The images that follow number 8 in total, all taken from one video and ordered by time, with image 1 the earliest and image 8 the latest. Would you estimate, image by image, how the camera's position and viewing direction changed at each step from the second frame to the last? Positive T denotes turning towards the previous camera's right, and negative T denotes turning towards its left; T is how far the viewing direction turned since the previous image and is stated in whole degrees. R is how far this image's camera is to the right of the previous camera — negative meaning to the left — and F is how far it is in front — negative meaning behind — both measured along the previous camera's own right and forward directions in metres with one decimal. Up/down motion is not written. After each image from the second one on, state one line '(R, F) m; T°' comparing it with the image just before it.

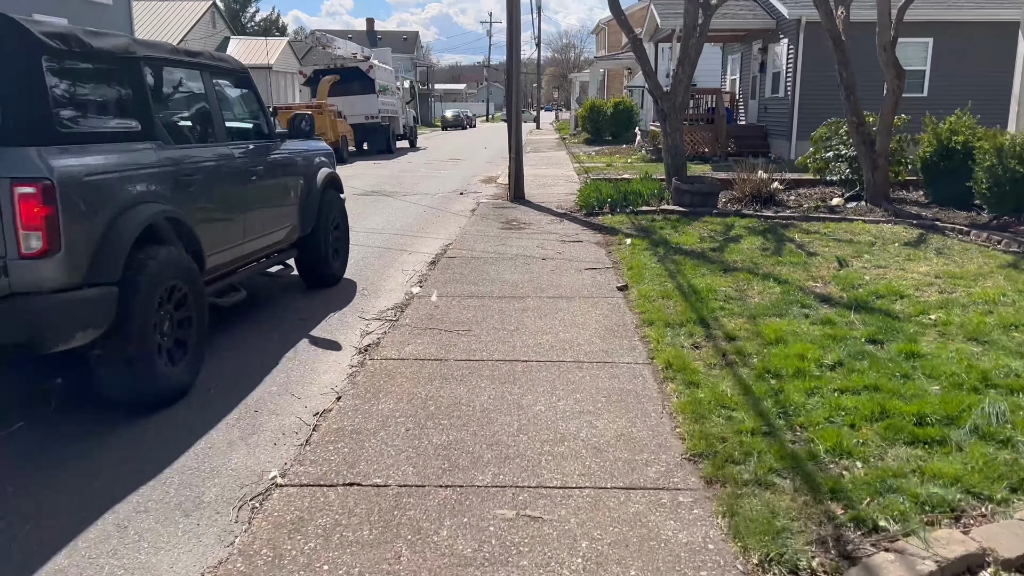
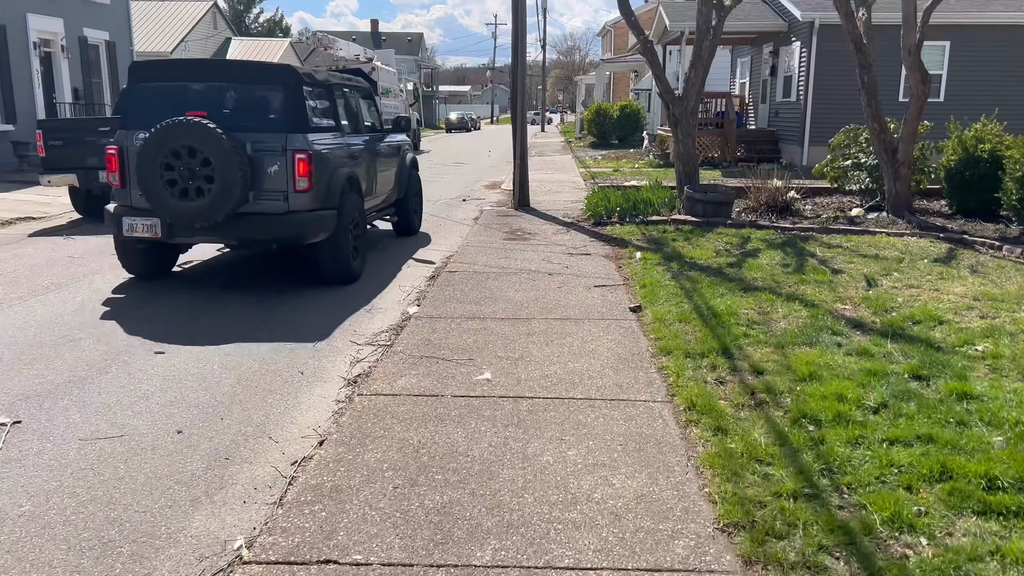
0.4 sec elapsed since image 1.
(0.0, +0.5) m; 0°
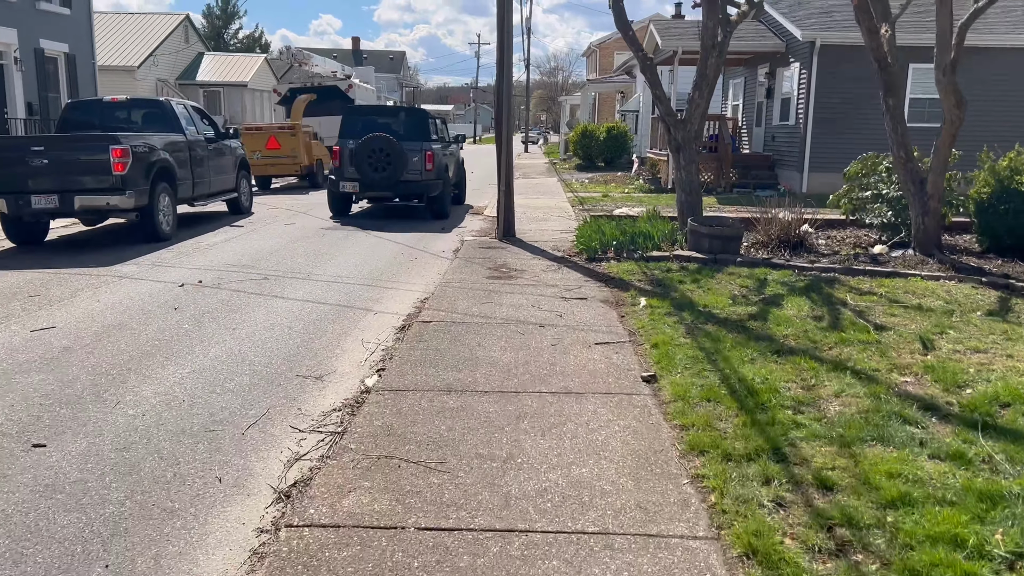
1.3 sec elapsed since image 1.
(0.0, +1.2) m; +1°
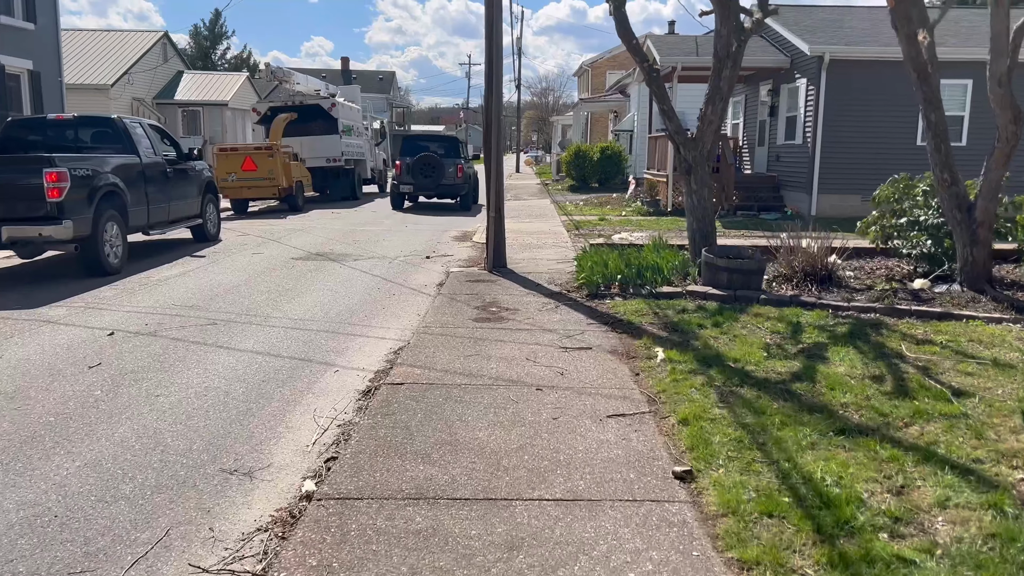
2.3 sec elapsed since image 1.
(0.0, +1.3) m; +1°
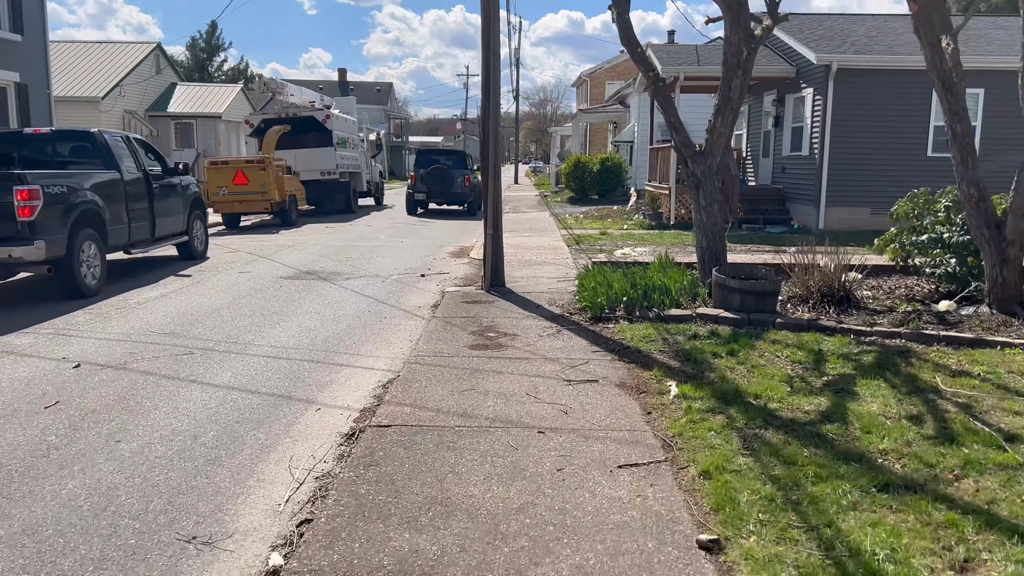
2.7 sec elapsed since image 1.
(0.0, +0.5) m; 0°
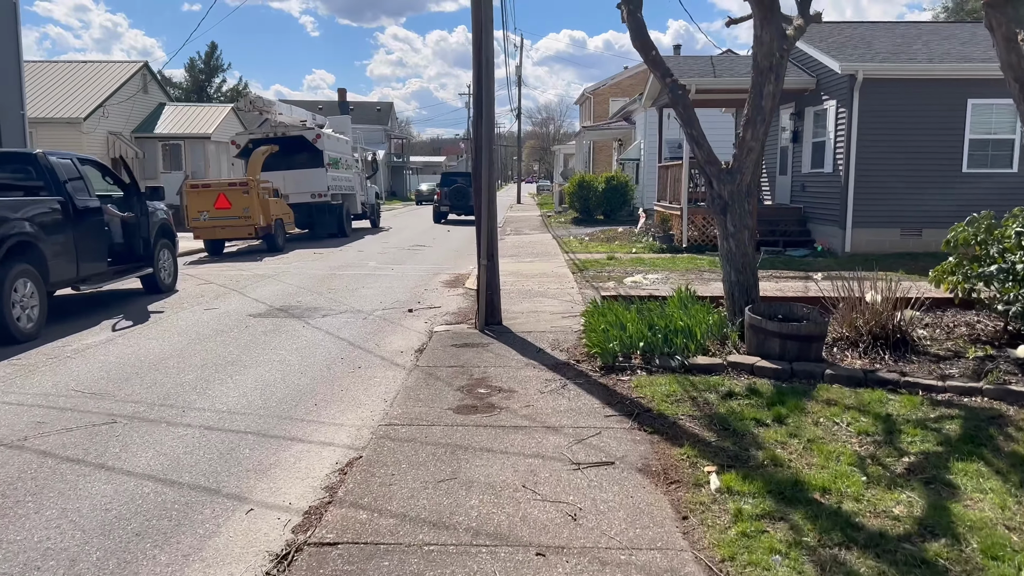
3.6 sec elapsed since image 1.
(+0.1, +1.3) m; 0°
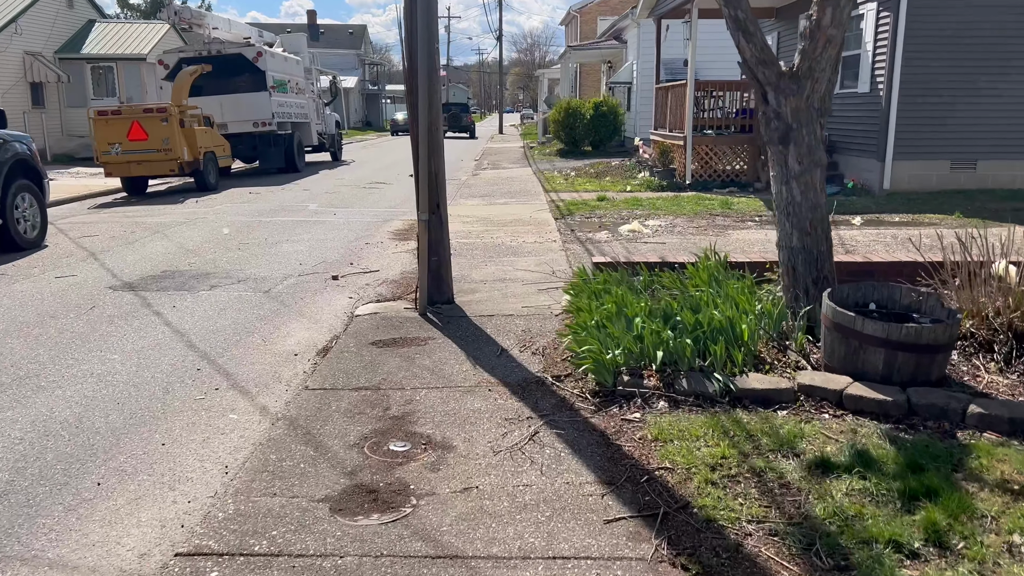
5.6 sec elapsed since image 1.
(+0.3, +2.8) m; +1°
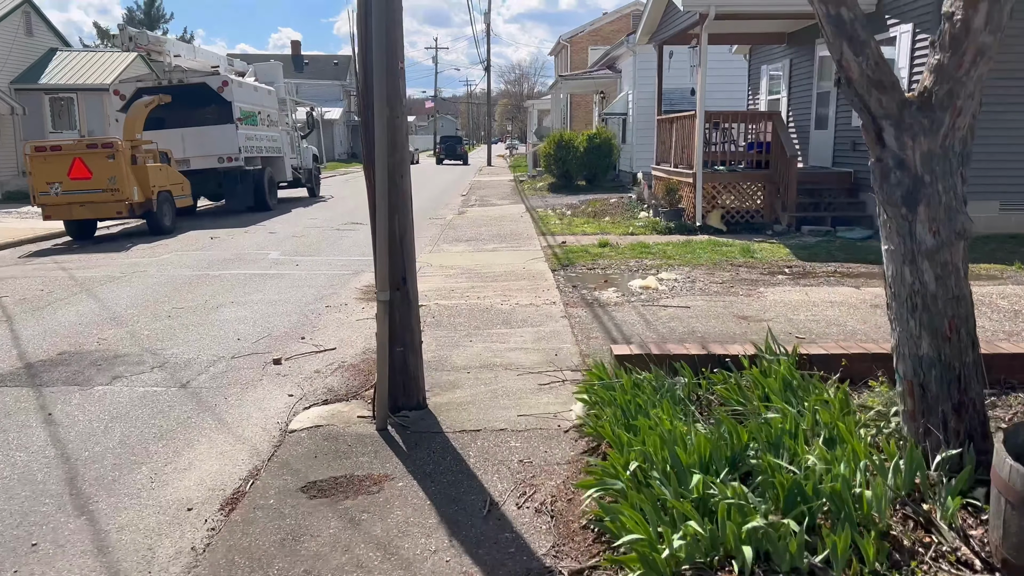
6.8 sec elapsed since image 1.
(0.0, +1.7) m; +1°
